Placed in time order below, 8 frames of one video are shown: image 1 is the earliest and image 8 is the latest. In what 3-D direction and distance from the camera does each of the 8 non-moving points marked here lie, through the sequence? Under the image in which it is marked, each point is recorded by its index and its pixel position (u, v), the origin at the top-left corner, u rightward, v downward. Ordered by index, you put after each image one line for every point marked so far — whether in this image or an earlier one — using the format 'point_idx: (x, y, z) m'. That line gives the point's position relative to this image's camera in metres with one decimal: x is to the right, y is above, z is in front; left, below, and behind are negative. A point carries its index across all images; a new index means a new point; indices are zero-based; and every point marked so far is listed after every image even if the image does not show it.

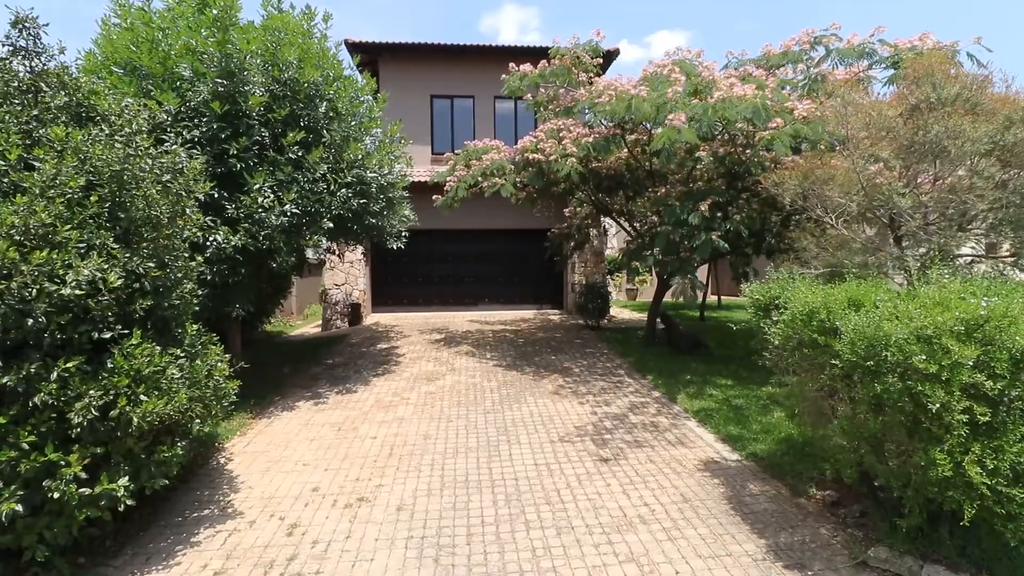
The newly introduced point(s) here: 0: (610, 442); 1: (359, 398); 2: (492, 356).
0: (+1.3, -2.1, +6.9) m
1: (-2.6, -1.9, +8.8) m
2: (-0.5, -1.5, +11.3) m
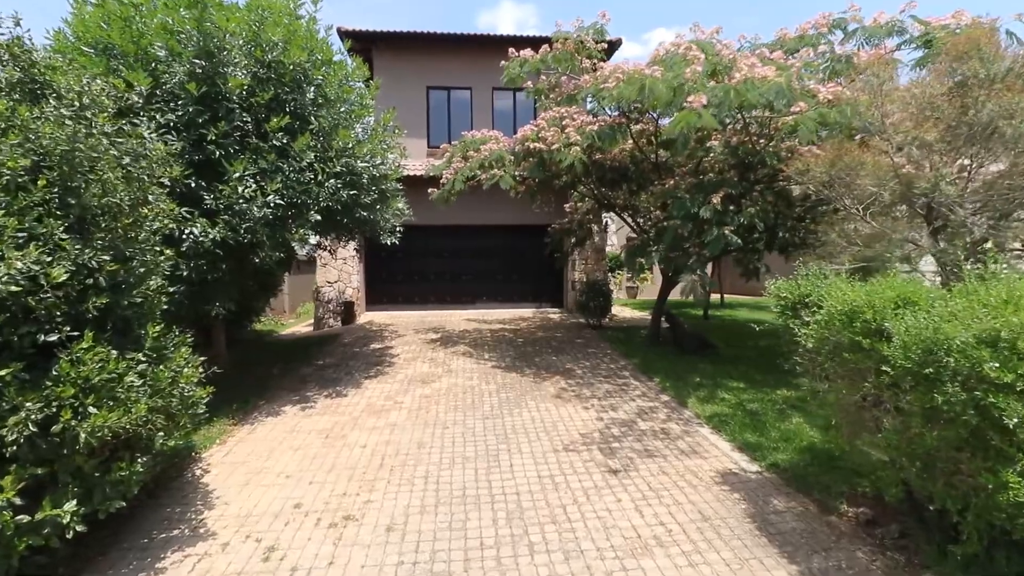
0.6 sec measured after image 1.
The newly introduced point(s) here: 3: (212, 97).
0: (+1.3, -2.0, +6.4) m
1: (-2.6, -1.8, +8.3) m
2: (-0.5, -1.4, +10.8) m
3: (-4.1, +2.6, +7.1) m
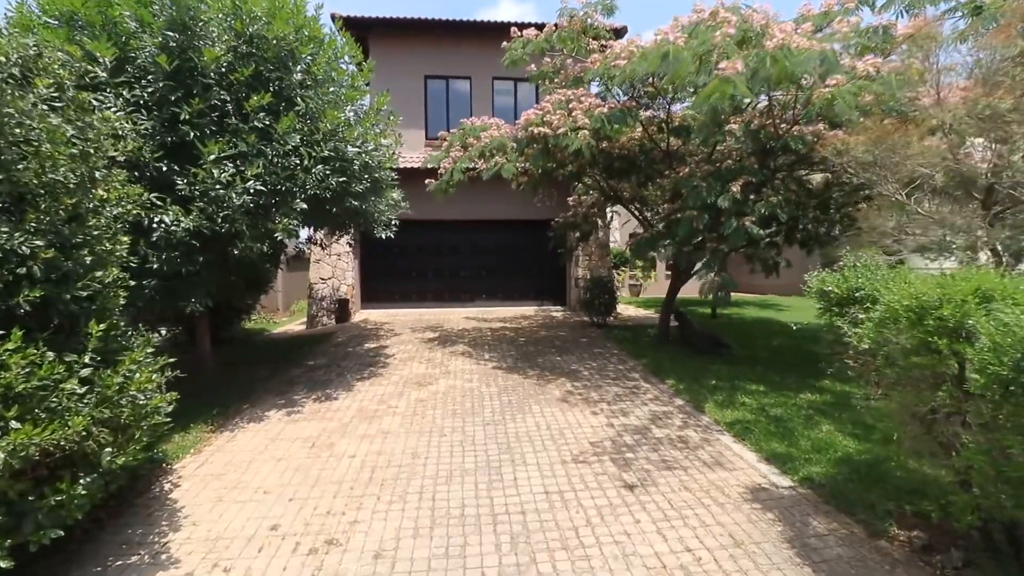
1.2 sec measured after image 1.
0: (+1.4, -2.0, +5.8) m
1: (-2.6, -1.8, +7.7) m
2: (-0.4, -1.4, +10.2) m
3: (-4.1, +2.7, +6.5) m
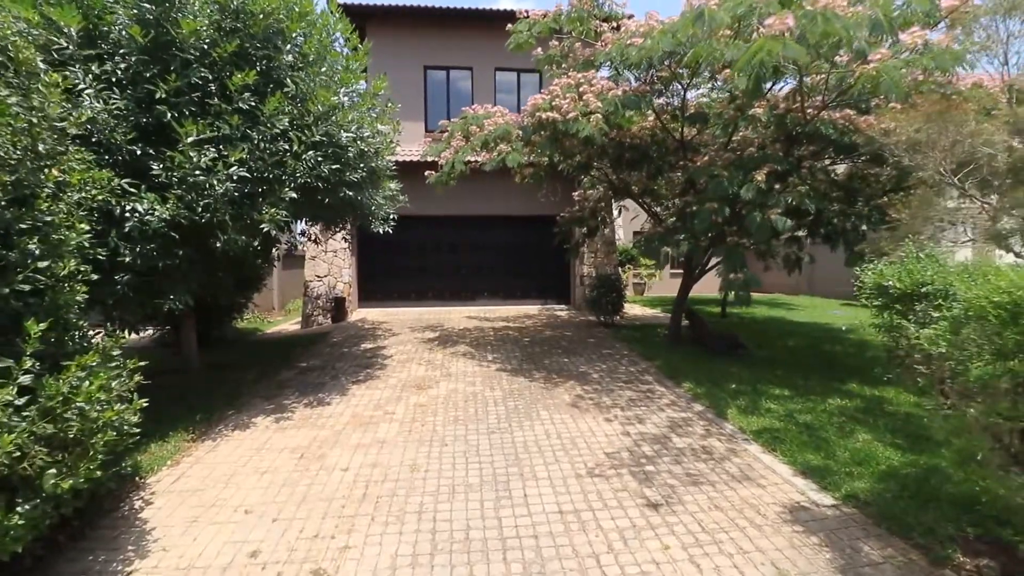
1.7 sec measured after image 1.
0: (+1.5, -1.9, +5.2) m
1: (-2.5, -1.7, +7.1) m
2: (-0.3, -1.3, +9.6) m
3: (-4.0, +2.8, +5.9) m
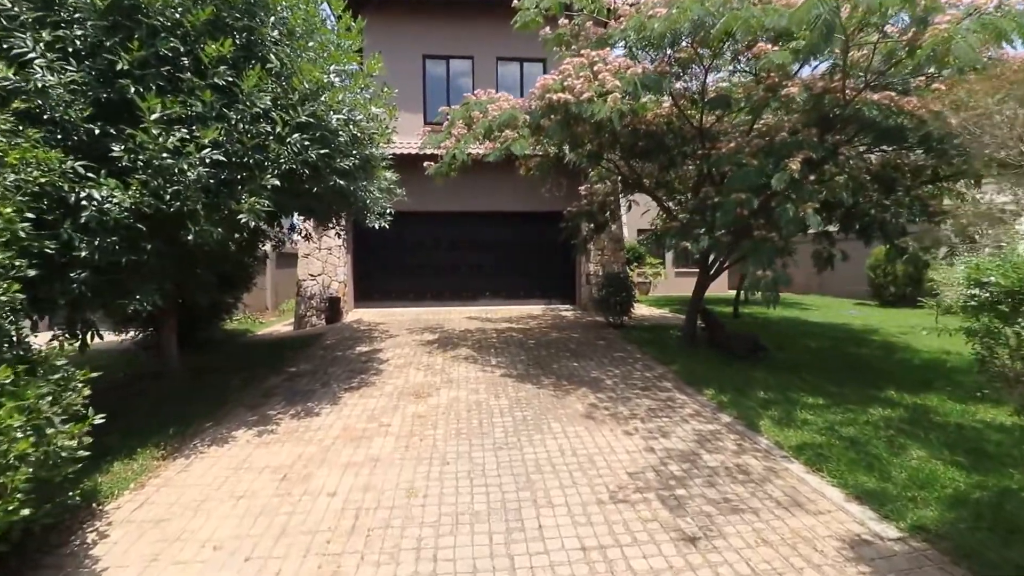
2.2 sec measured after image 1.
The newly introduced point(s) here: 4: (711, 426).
0: (+1.6, -1.9, +4.6) m
1: (-2.4, -1.7, +6.5) m
2: (-0.2, -1.3, +8.9) m
3: (-3.9, +2.8, +5.2) m
4: (+2.4, -1.7, +6.2) m
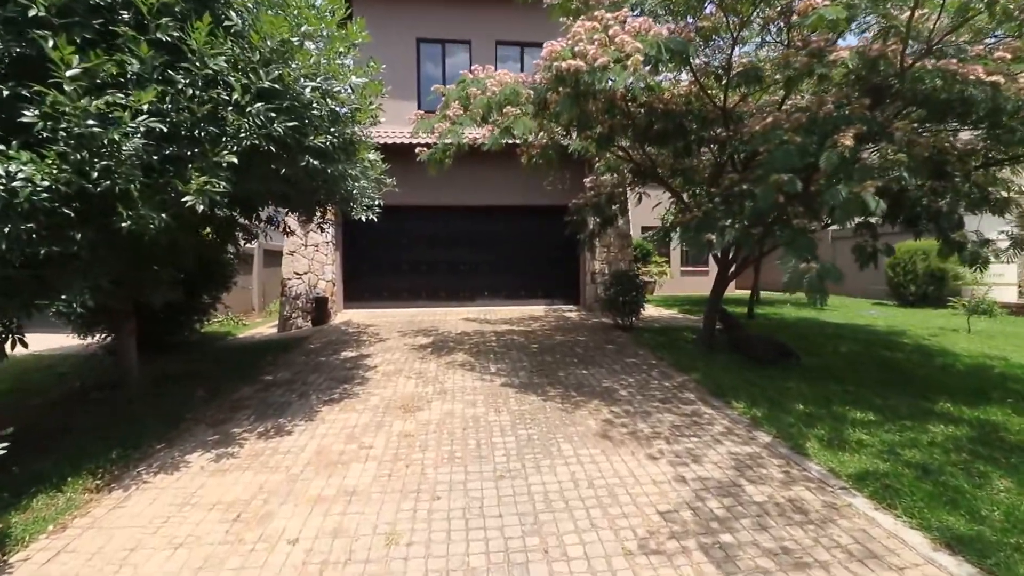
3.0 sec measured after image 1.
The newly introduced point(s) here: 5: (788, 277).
0: (+1.6, -1.9, +3.6) m
1: (-2.4, -1.7, +5.5) m
2: (-0.2, -1.3, +8.0) m
3: (-3.9, +2.8, +4.3) m
4: (+2.4, -1.6, +5.3) m
5: (+3.1, +0.1, +5.8) m
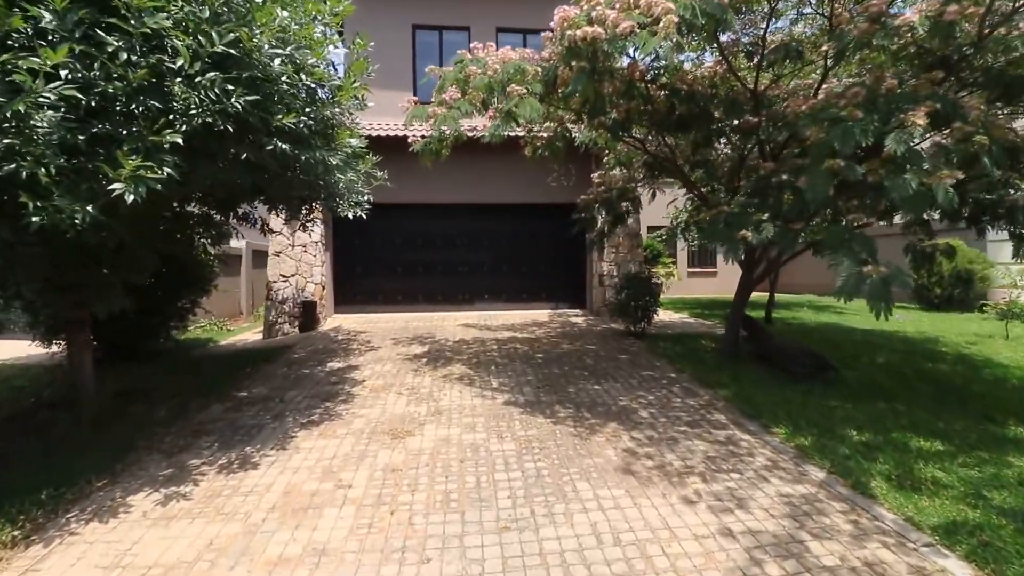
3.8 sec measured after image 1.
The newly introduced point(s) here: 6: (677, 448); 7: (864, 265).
0: (+1.7, -1.9, +2.8) m
1: (-2.3, -1.8, +4.7) m
2: (-0.2, -1.4, +7.2) m
3: (-3.8, +2.7, +3.4) m
4: (+2.5, -1.7, +4.4) m
5: (+3.2, +0.1, +4.9) m
6: (+1.7, -1.6, +5.1) m
7: (+3.3, +0.2, +5.0) m
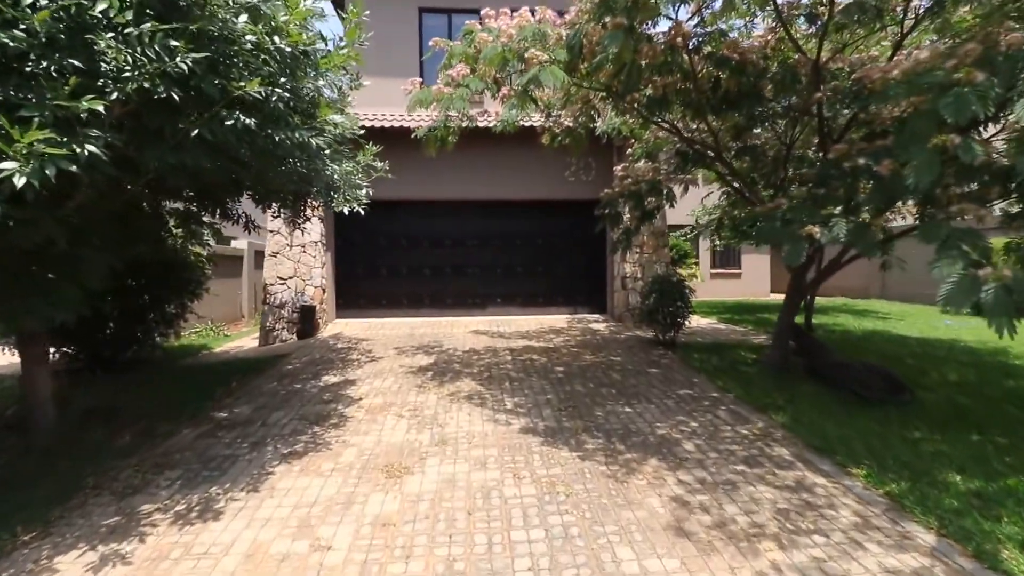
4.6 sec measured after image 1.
0: (+1.8, -2.0, +1.8) m
1: (-2.2, -1.8, +3.8) m
2: (0.0, -1.4, +6.2) m
3: (-3.7, +2.6, +2.5) m
4: (+2.6, -1.8, +3.4) m
5: (+3.3, 0.0, +3.9) m
6: (+1.8, -1.7, +4.1) m
7: (+3.5, +0.1, +3.9) m
